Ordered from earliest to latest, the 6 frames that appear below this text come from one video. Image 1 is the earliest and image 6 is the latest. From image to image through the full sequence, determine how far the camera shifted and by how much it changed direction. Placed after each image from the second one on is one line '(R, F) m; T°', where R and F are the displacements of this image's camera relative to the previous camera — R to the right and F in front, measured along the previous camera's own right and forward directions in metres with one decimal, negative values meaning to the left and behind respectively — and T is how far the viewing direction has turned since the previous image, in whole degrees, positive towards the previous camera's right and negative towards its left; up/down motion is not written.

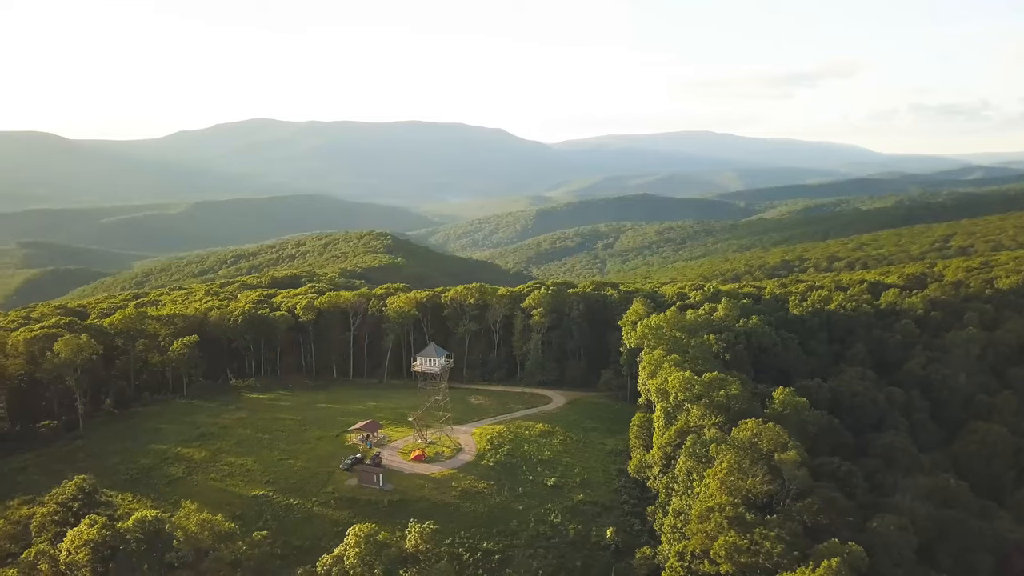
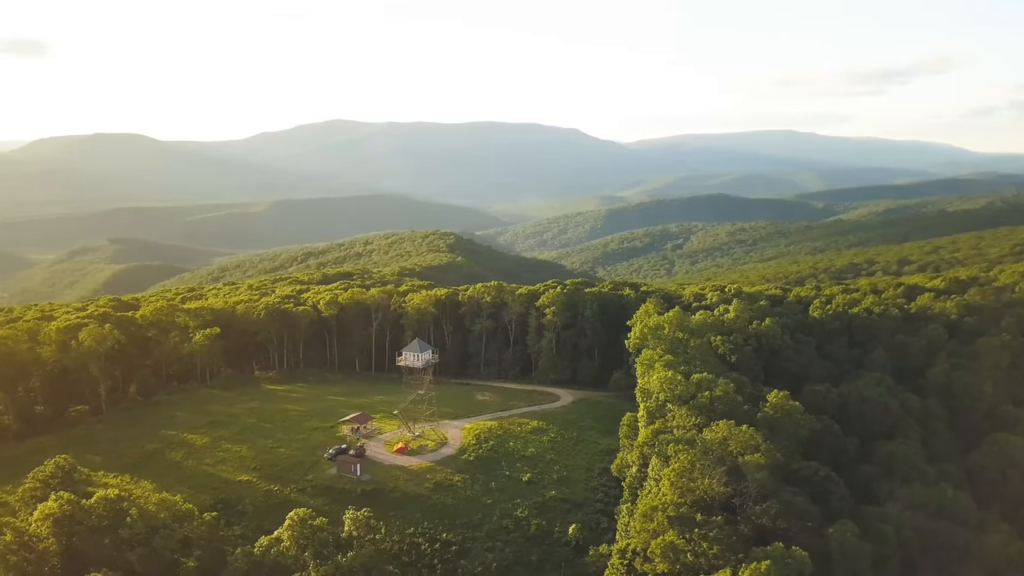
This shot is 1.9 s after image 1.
(+3.2, 0.0) m; -3°
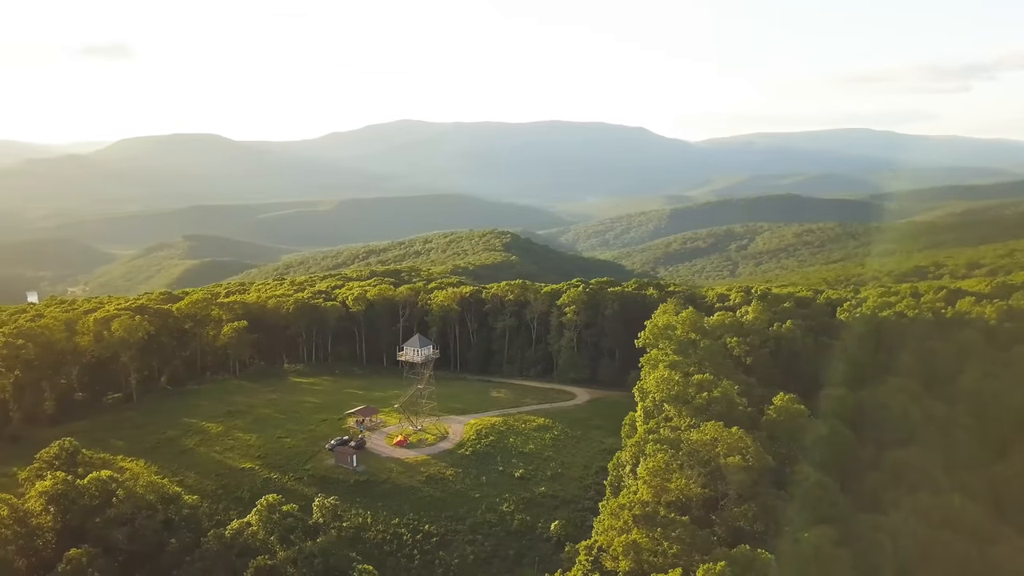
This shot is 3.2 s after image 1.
(+2.3, -0.1) m; -3°
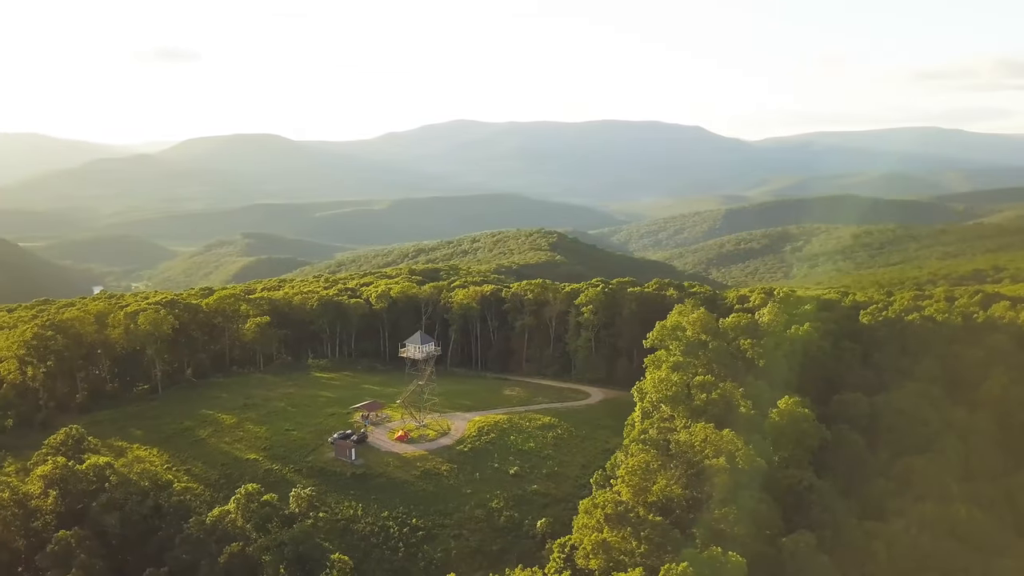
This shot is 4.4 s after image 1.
(+1.9, -0.1) m; -3°
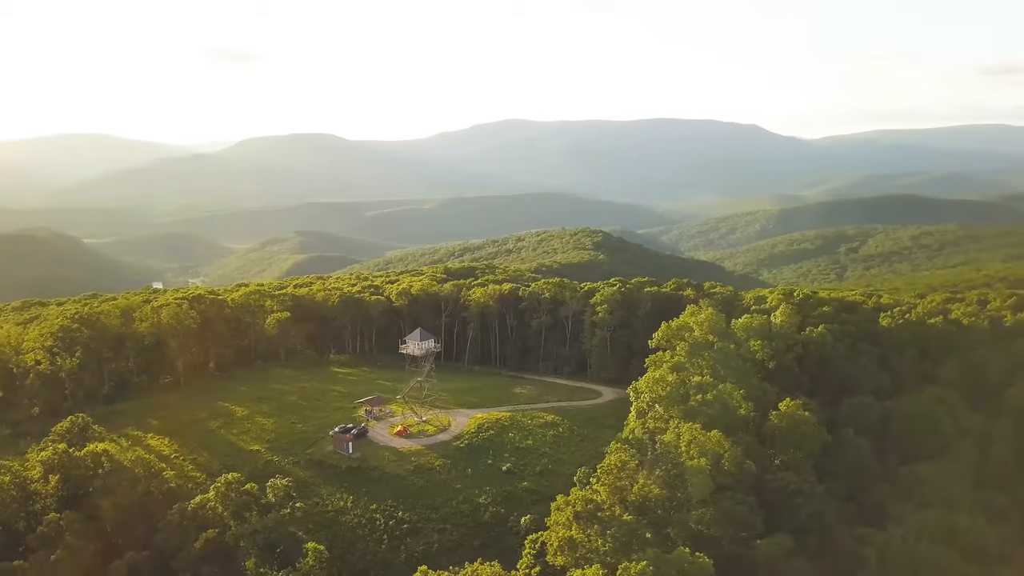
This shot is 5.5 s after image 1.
(+1.9, -0.2) m; -3°
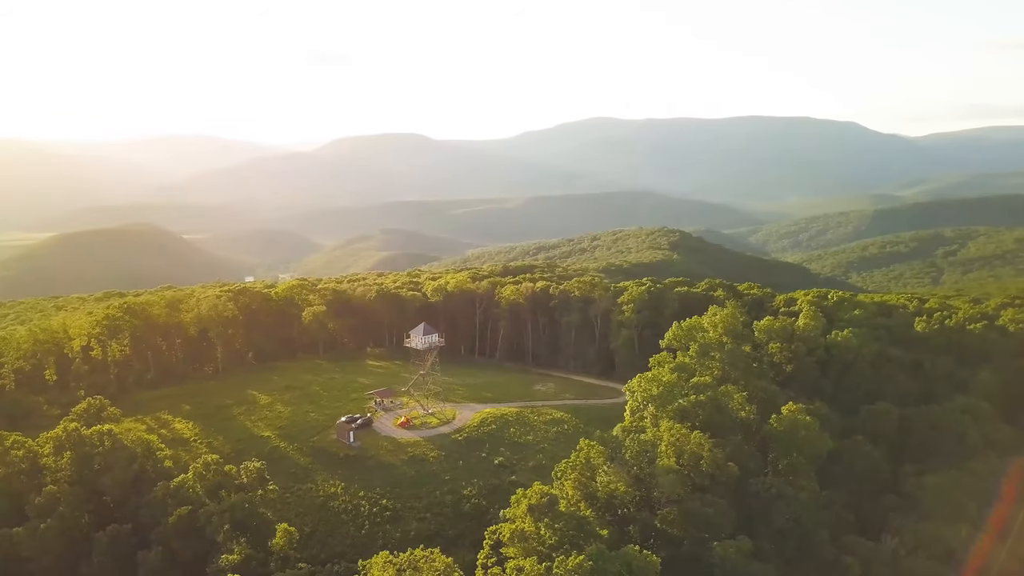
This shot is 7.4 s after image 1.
(+3.1, -0.4) m; -5°
